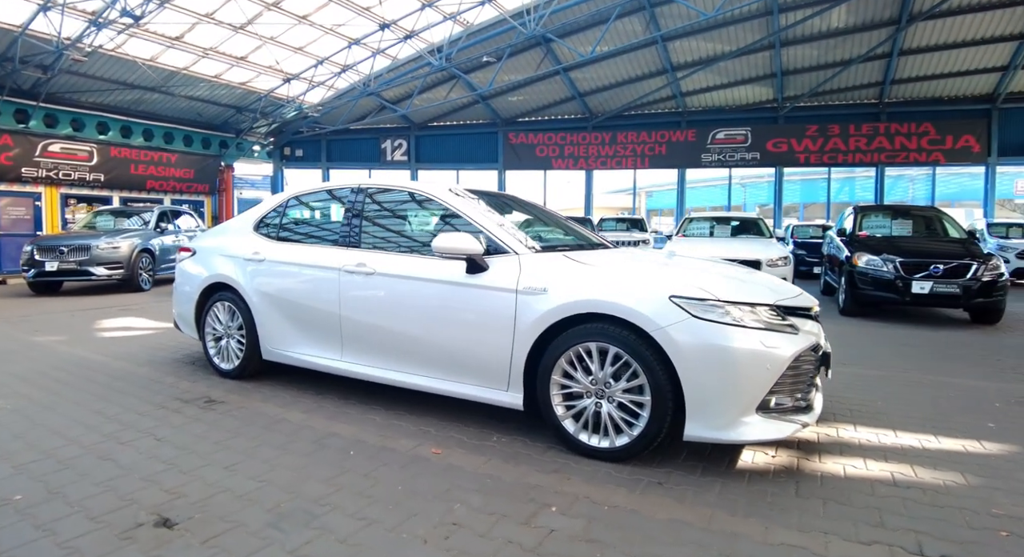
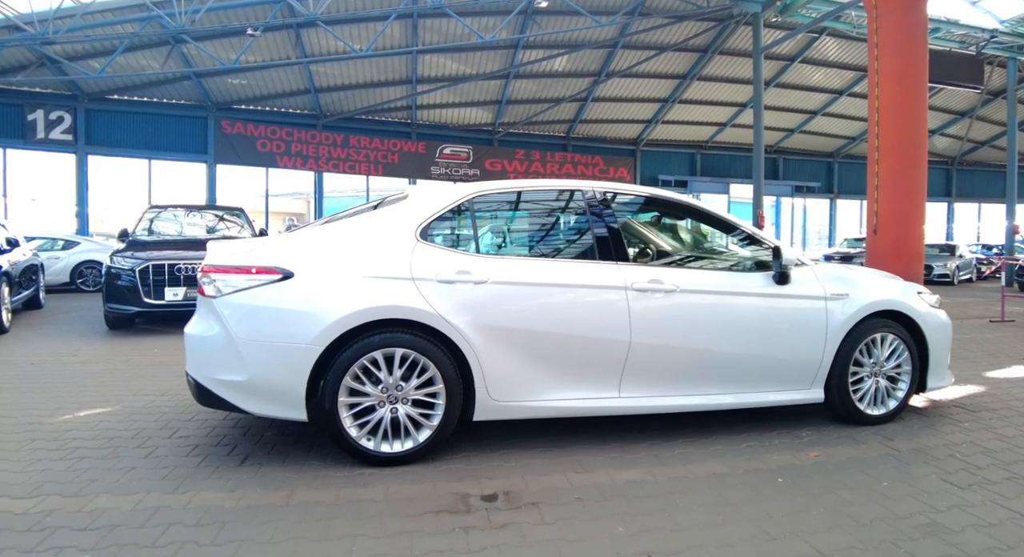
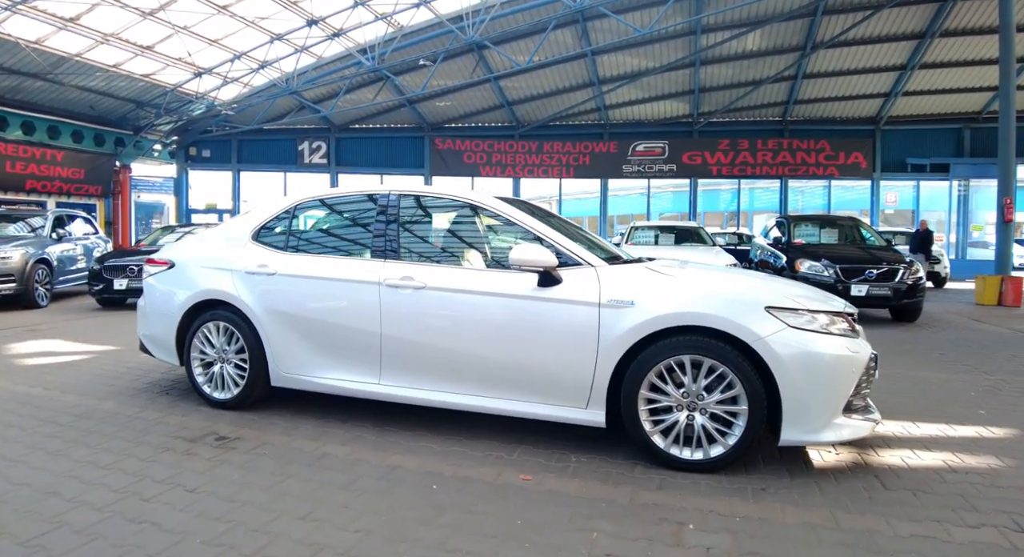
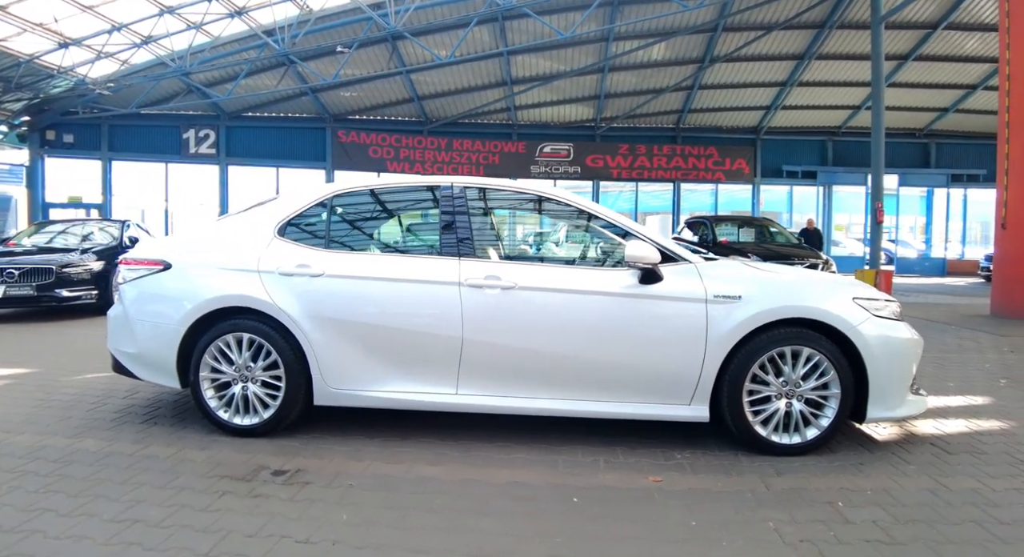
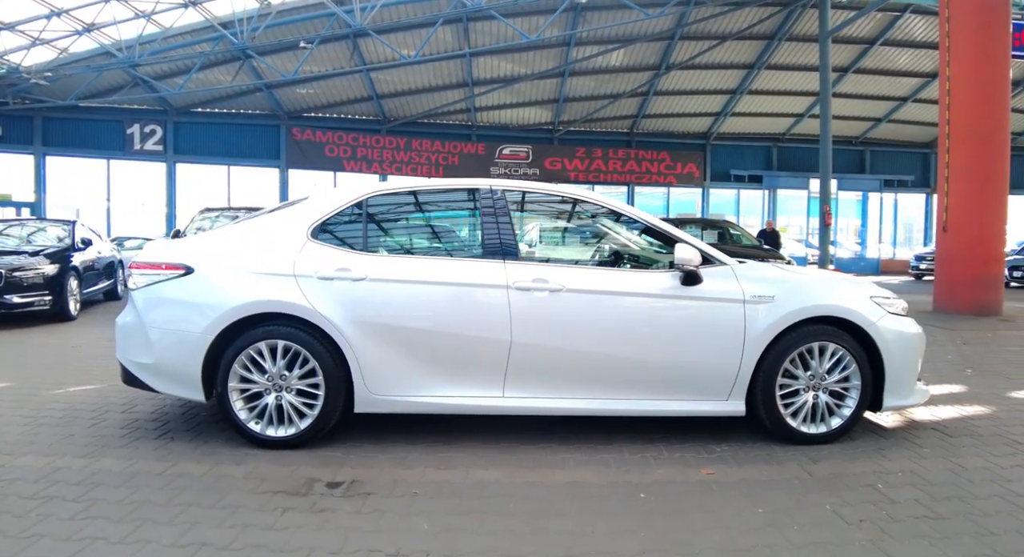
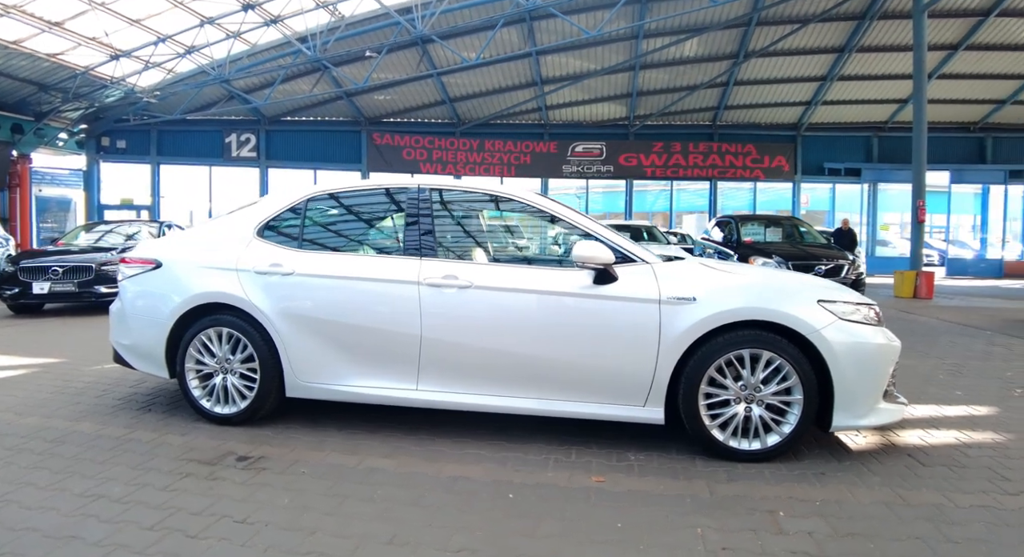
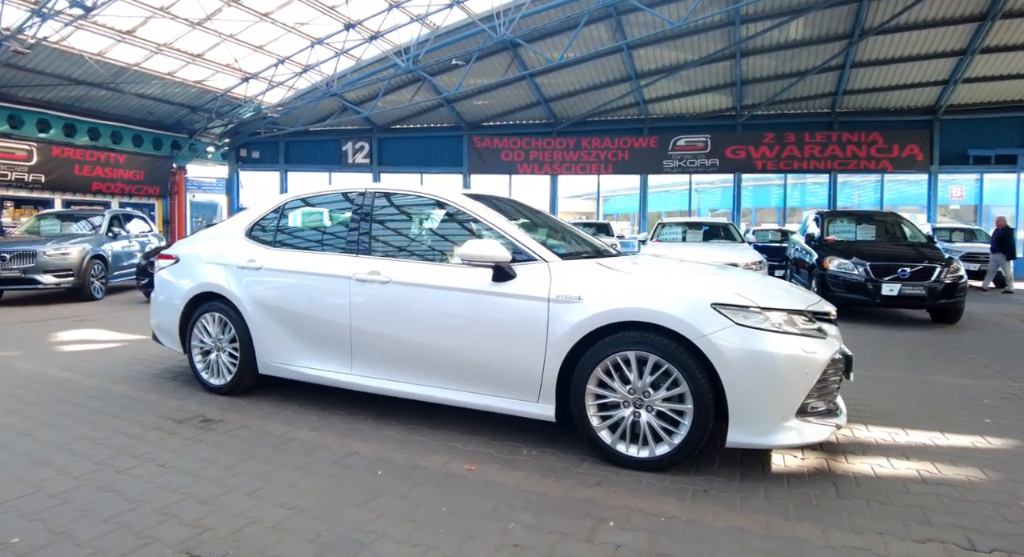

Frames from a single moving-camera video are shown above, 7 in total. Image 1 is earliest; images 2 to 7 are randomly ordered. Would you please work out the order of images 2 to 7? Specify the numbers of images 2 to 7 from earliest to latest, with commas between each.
7, 3, 6, 4, 5, 2
